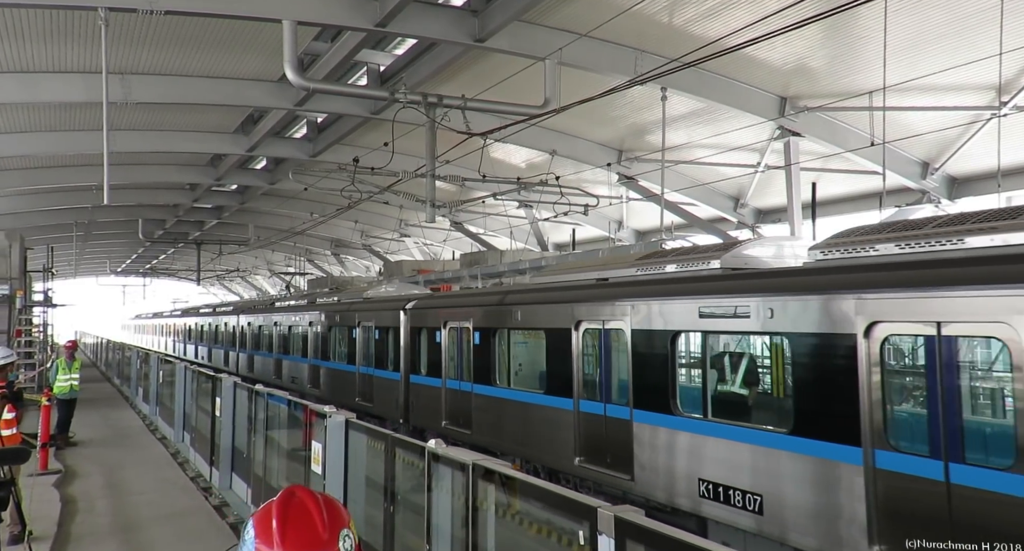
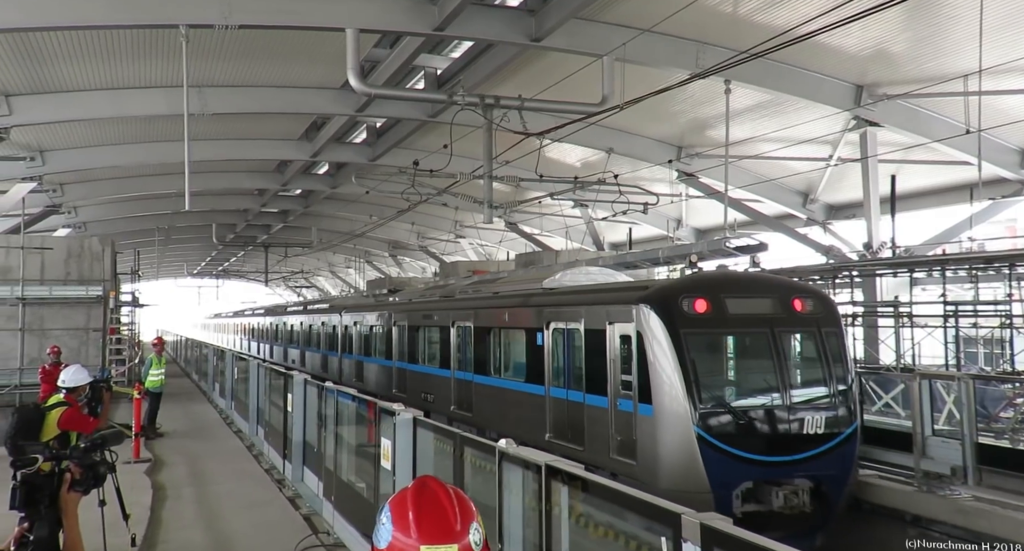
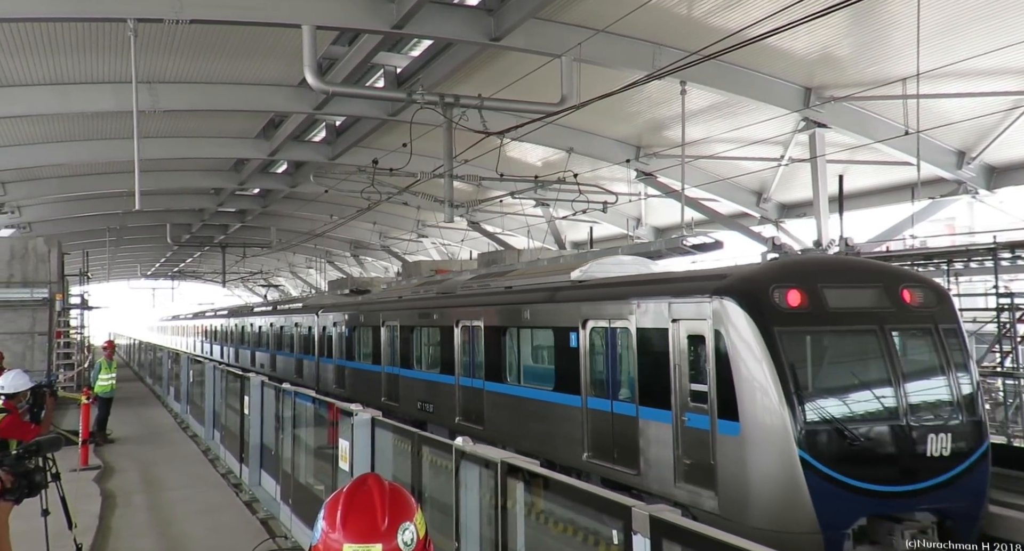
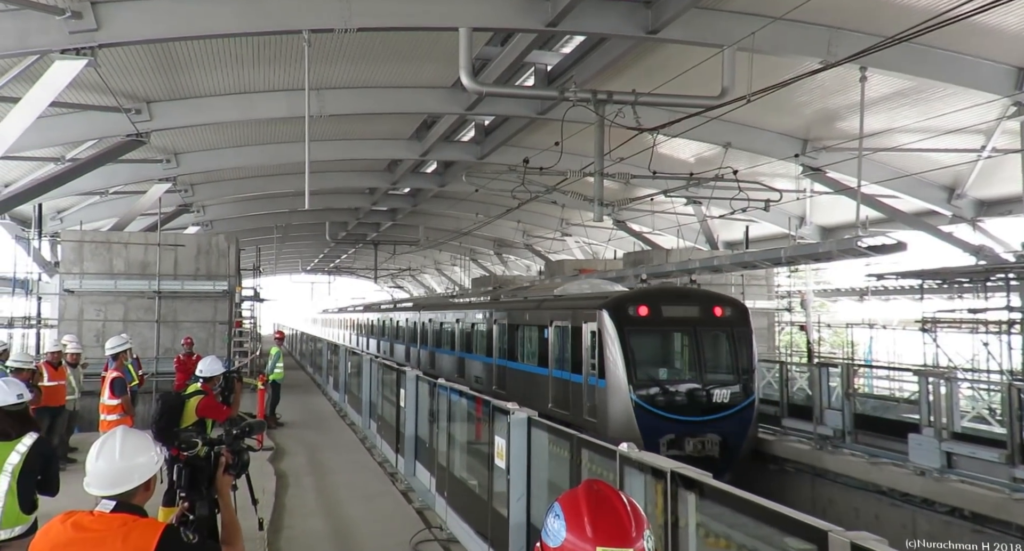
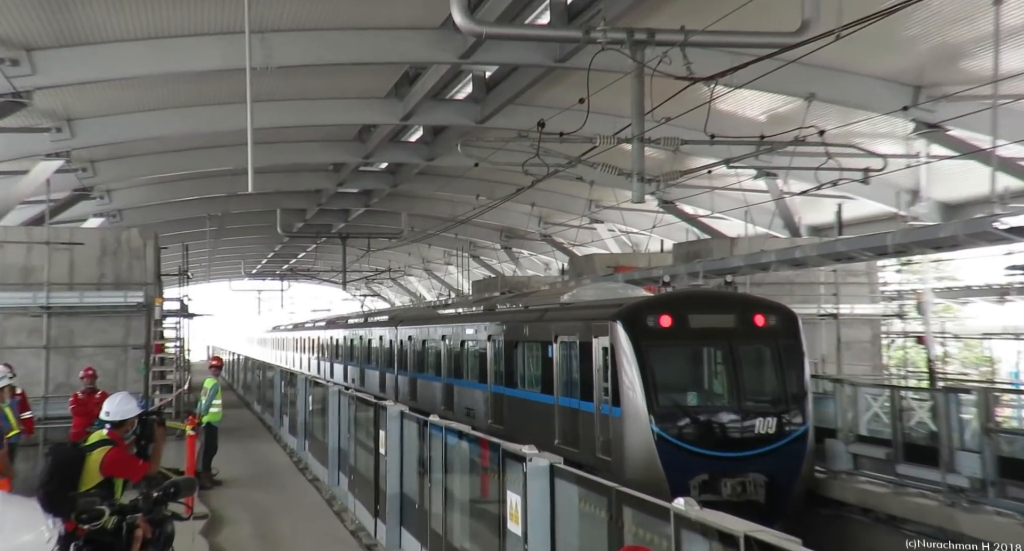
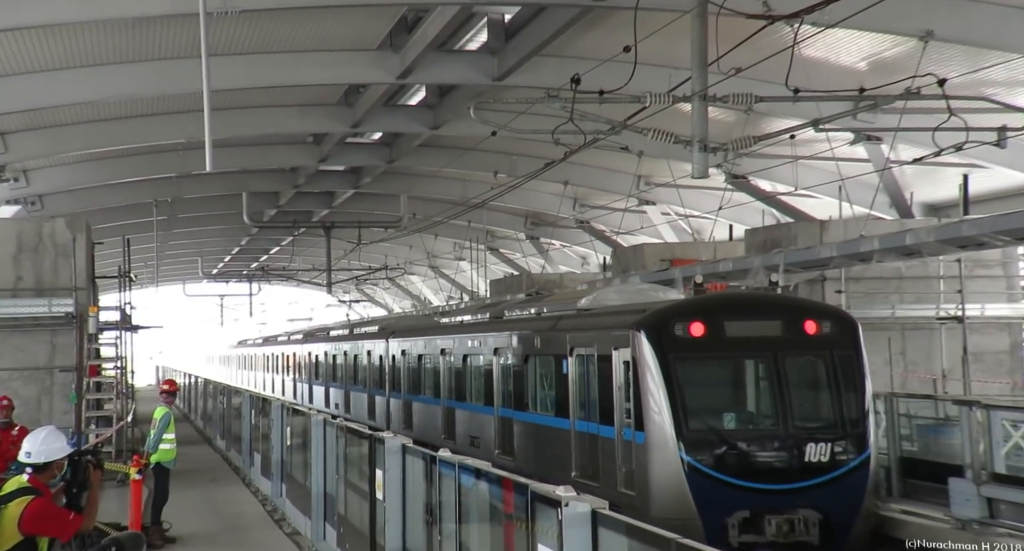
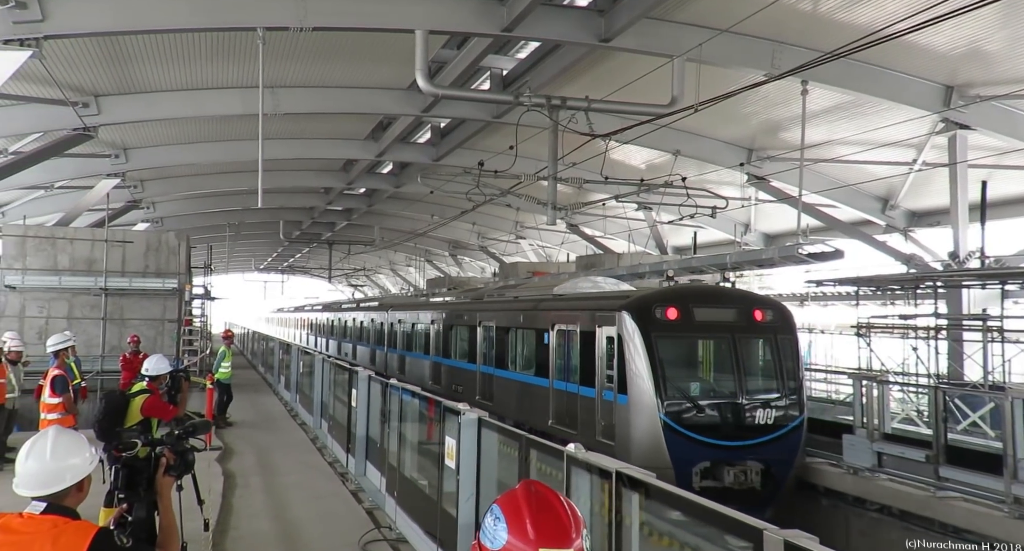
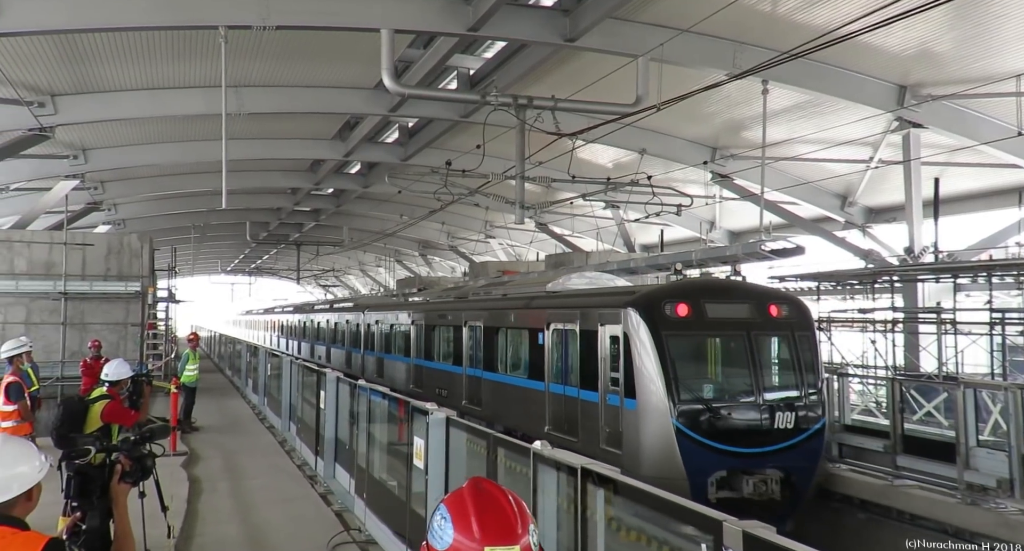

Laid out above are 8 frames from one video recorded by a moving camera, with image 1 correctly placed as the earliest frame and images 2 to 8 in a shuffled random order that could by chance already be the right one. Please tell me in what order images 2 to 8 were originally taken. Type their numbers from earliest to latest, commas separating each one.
3, 2, 8, 7, 4, 5, 6
